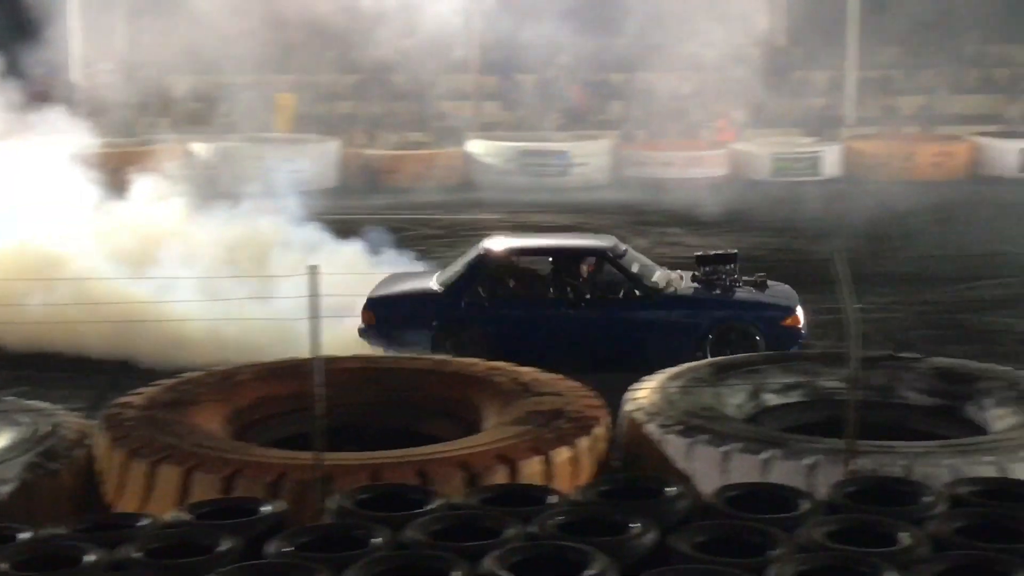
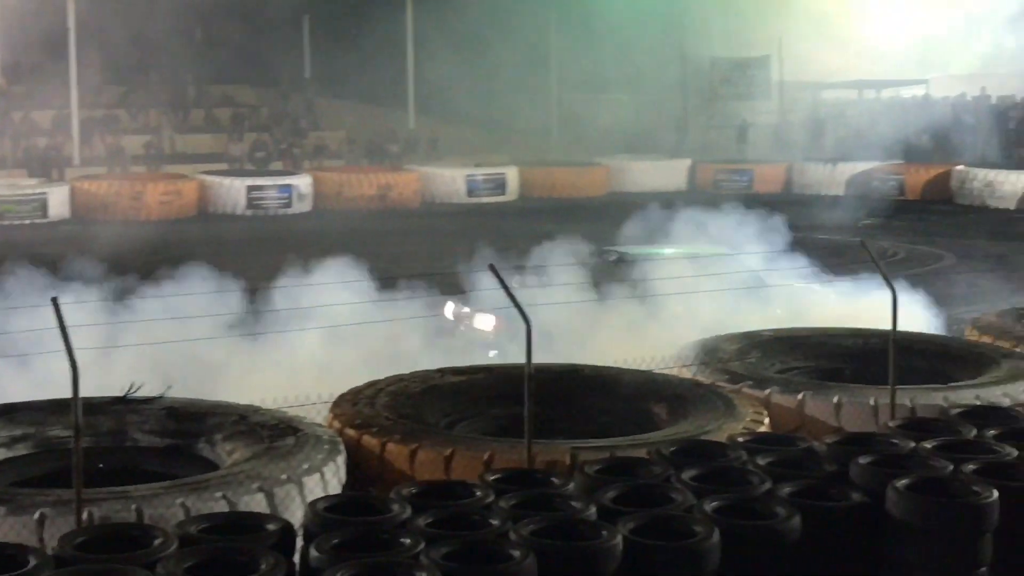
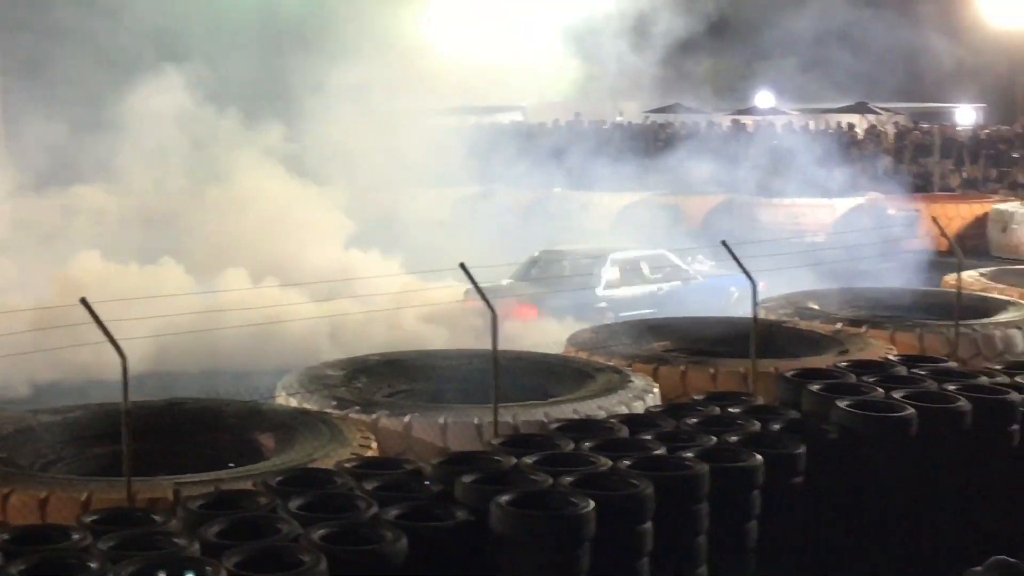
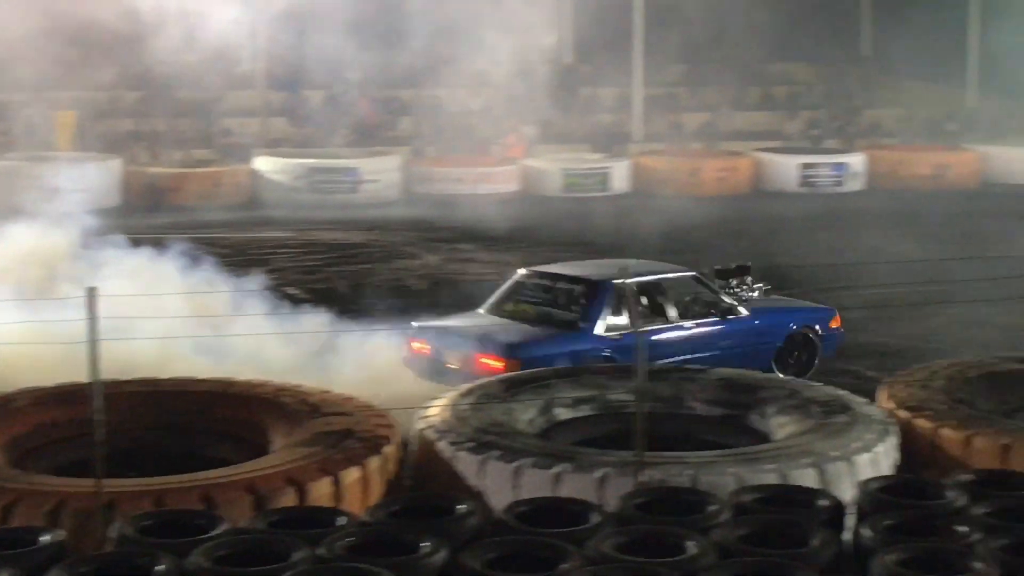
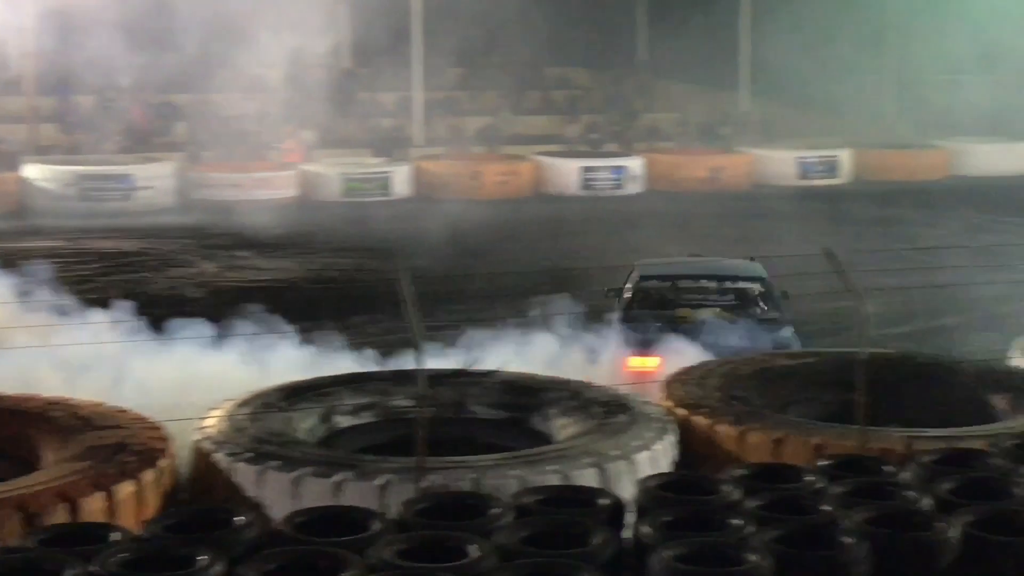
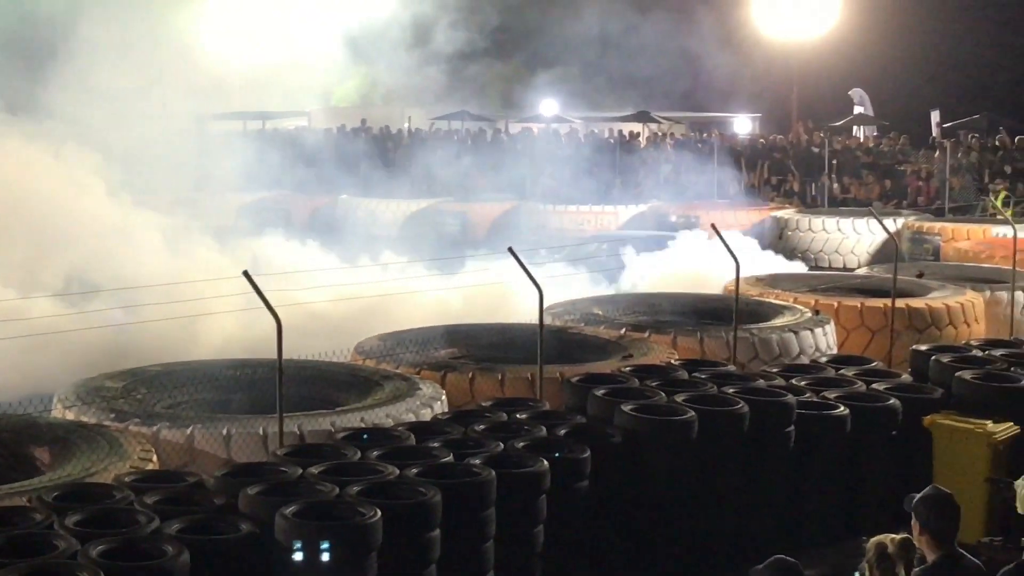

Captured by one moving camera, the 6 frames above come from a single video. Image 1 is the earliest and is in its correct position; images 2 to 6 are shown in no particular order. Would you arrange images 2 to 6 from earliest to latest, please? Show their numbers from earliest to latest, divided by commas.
4, 5, 2, 3, 6
